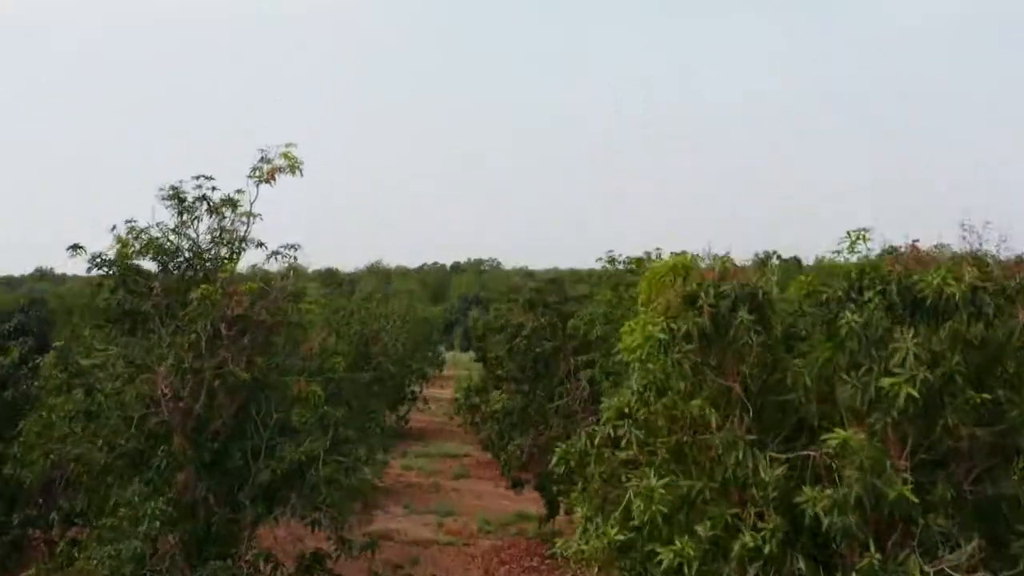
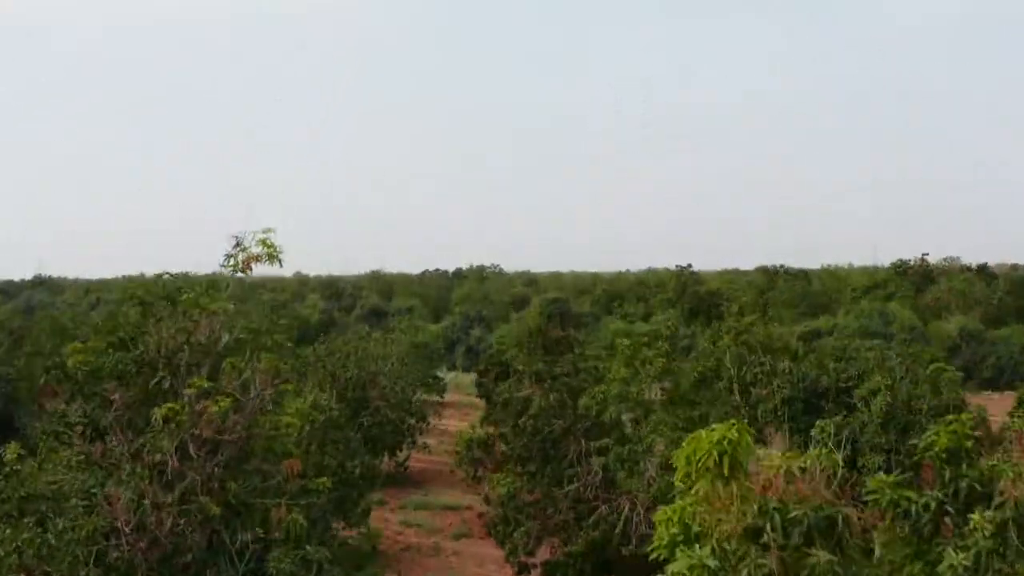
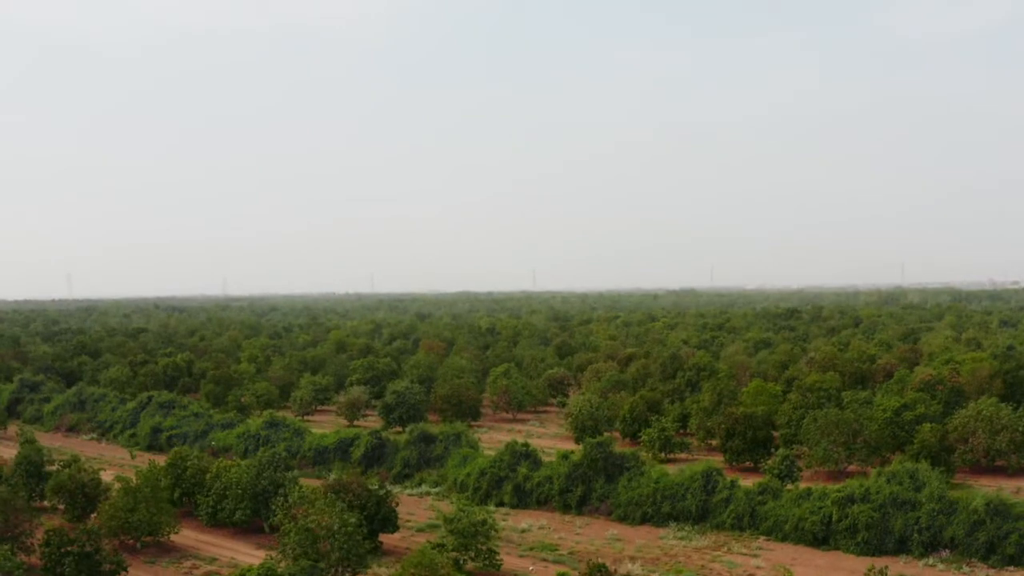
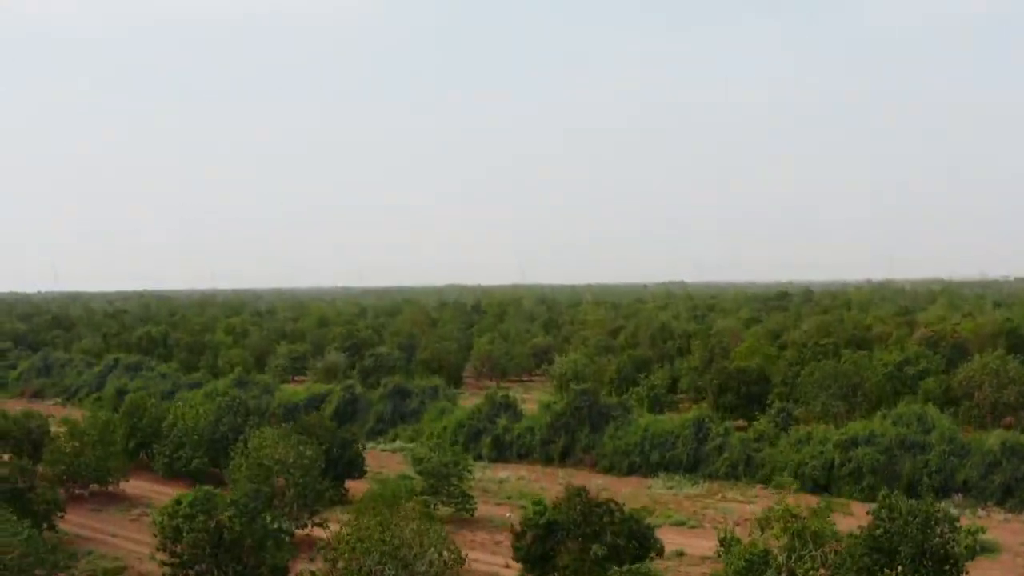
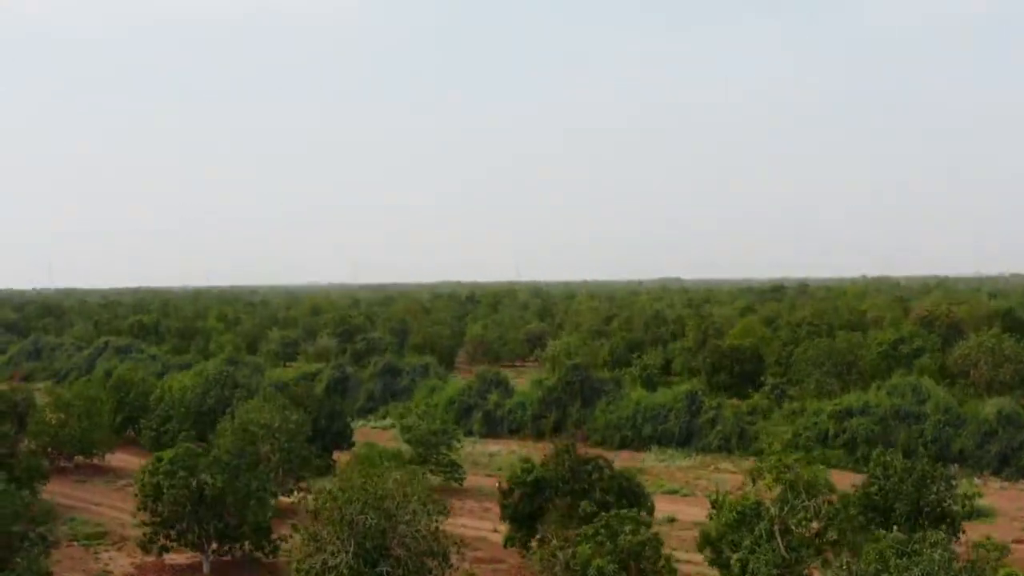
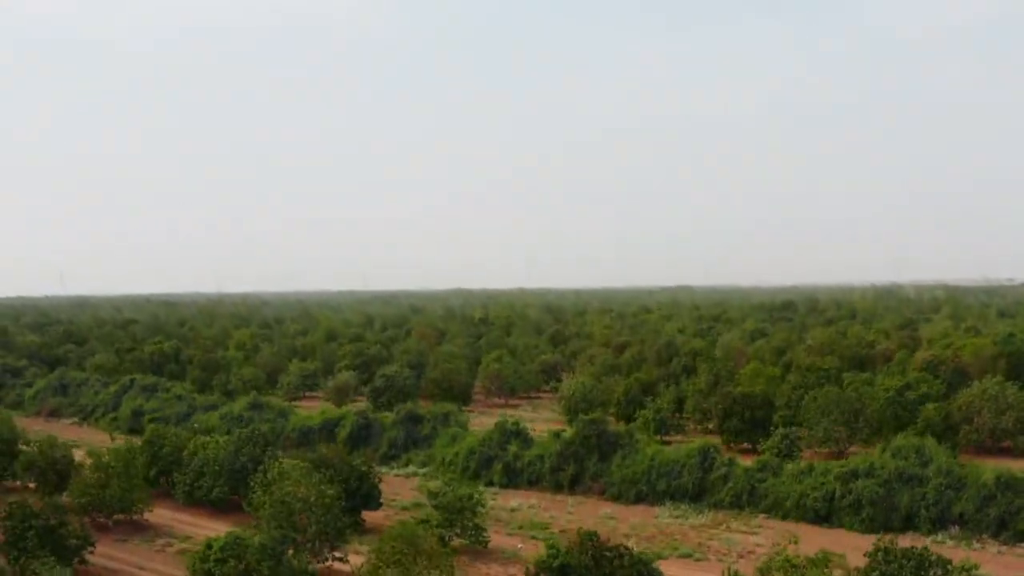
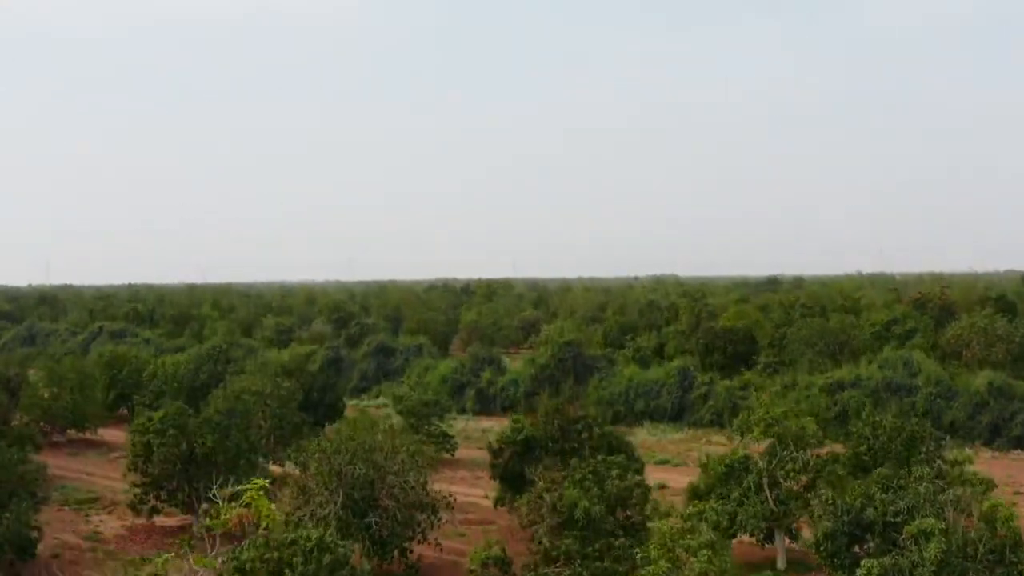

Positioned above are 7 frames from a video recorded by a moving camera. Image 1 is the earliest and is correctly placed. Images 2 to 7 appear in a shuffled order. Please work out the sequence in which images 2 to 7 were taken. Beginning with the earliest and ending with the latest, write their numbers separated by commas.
2, 7, 5, 4, 6, 3
